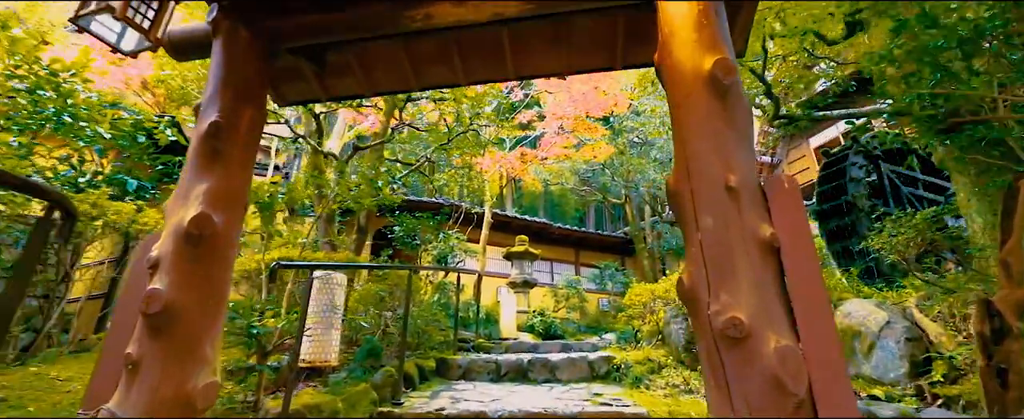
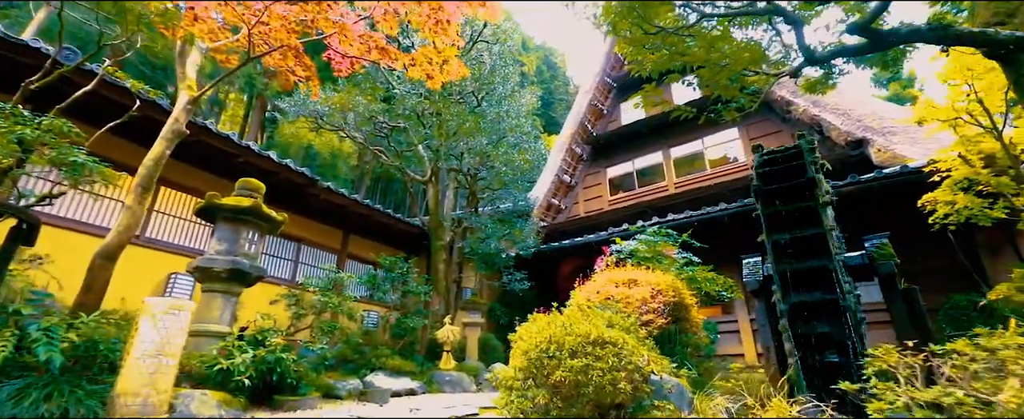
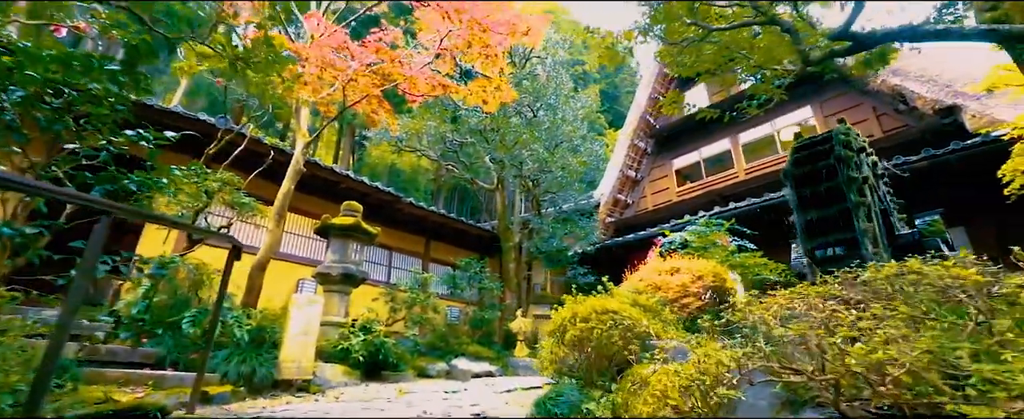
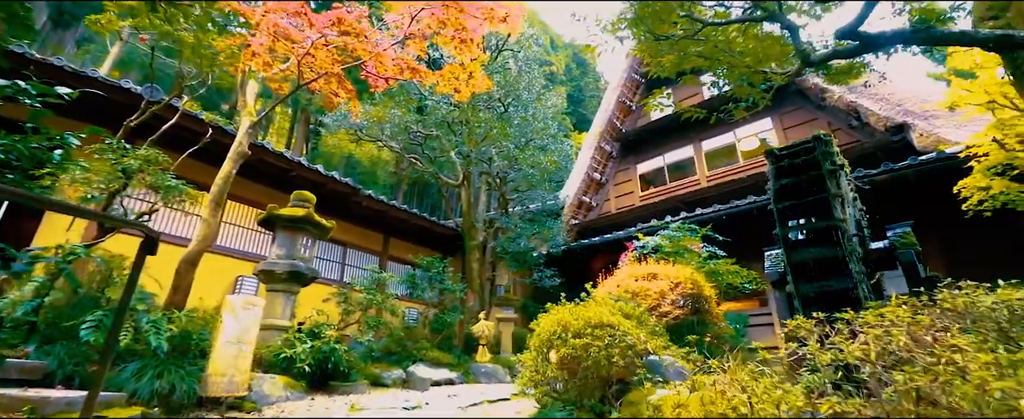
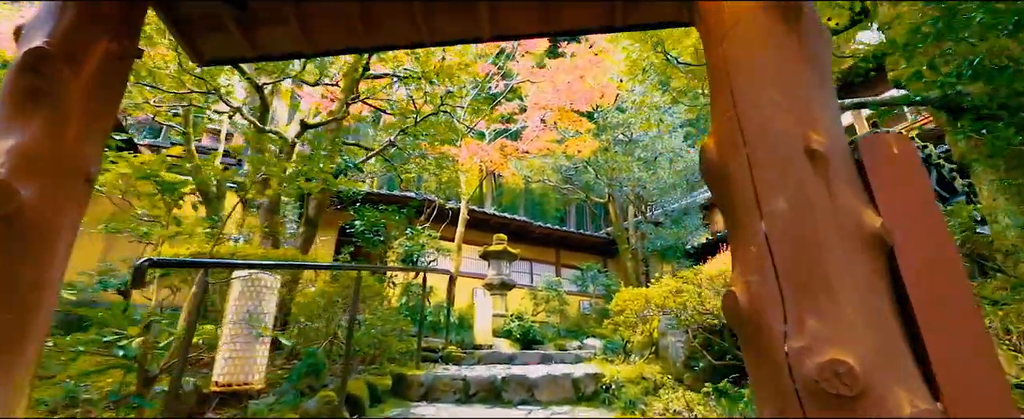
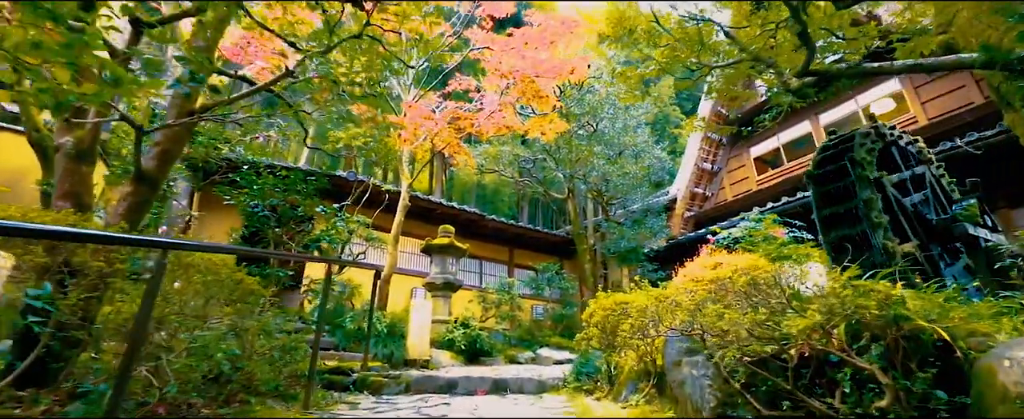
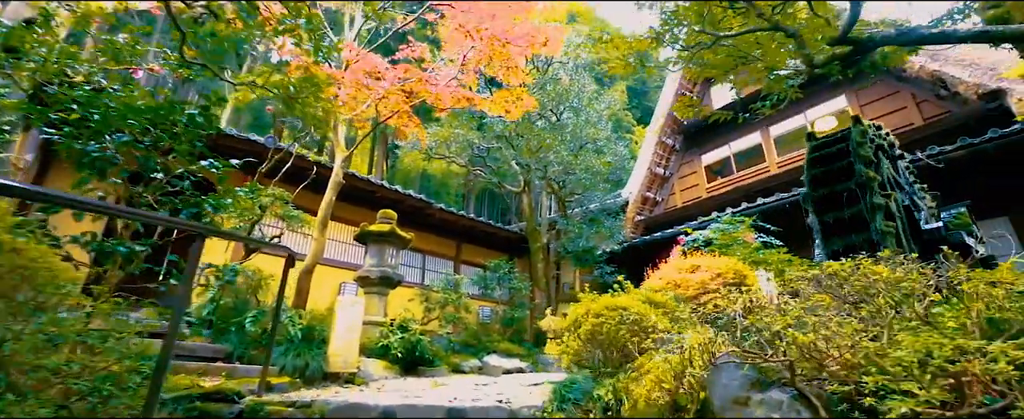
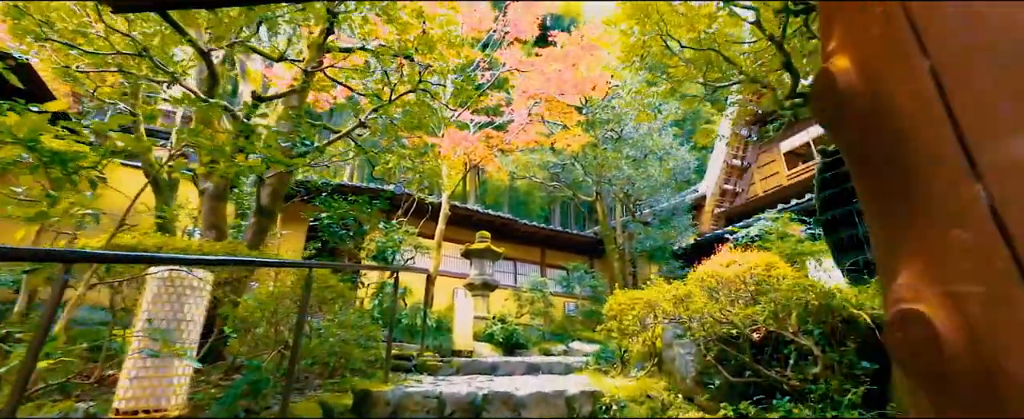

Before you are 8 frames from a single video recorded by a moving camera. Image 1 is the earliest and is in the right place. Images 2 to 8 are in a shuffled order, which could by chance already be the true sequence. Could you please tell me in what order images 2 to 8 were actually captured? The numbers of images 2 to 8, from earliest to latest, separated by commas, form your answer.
5, 8, 6, 7, 3, 4, 2
